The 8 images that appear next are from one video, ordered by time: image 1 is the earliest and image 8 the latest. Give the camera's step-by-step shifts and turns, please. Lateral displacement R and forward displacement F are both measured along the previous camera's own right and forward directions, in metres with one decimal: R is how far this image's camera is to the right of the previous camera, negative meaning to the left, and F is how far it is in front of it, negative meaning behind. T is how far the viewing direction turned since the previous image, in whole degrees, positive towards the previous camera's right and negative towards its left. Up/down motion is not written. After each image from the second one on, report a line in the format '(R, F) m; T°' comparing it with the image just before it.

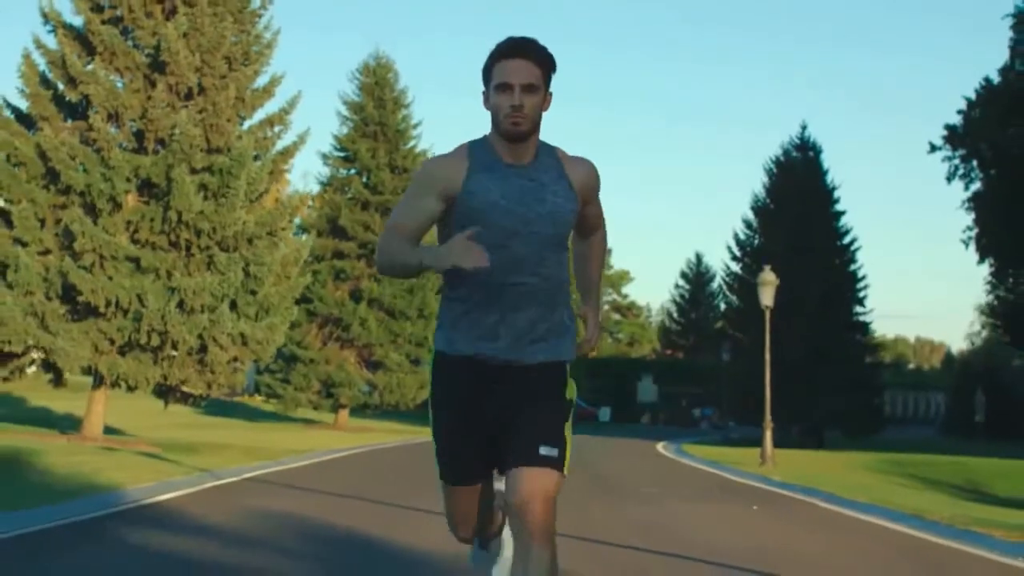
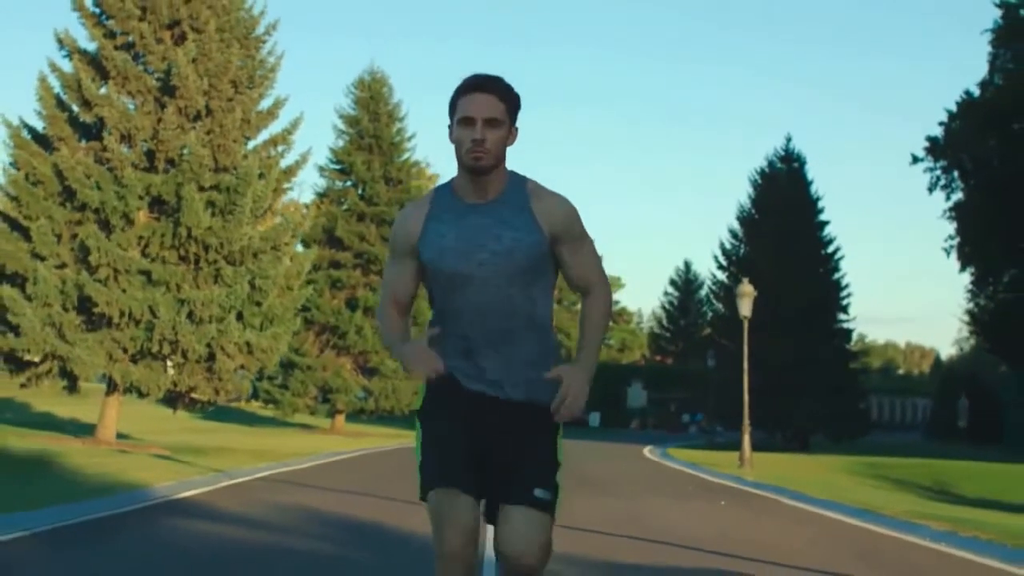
(0.0, -1.6) m; 0°
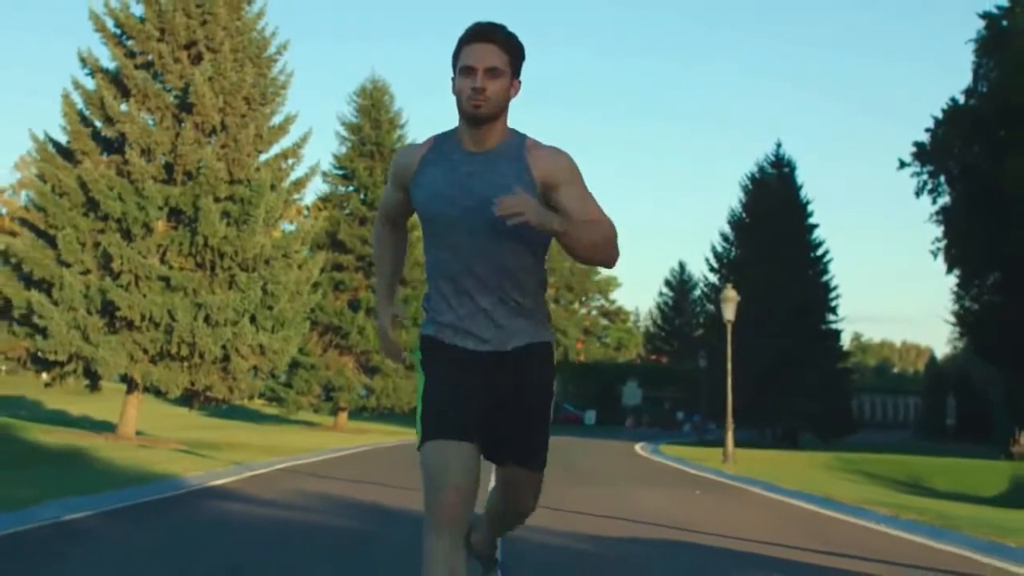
(0.0, -1.9) m; 0°
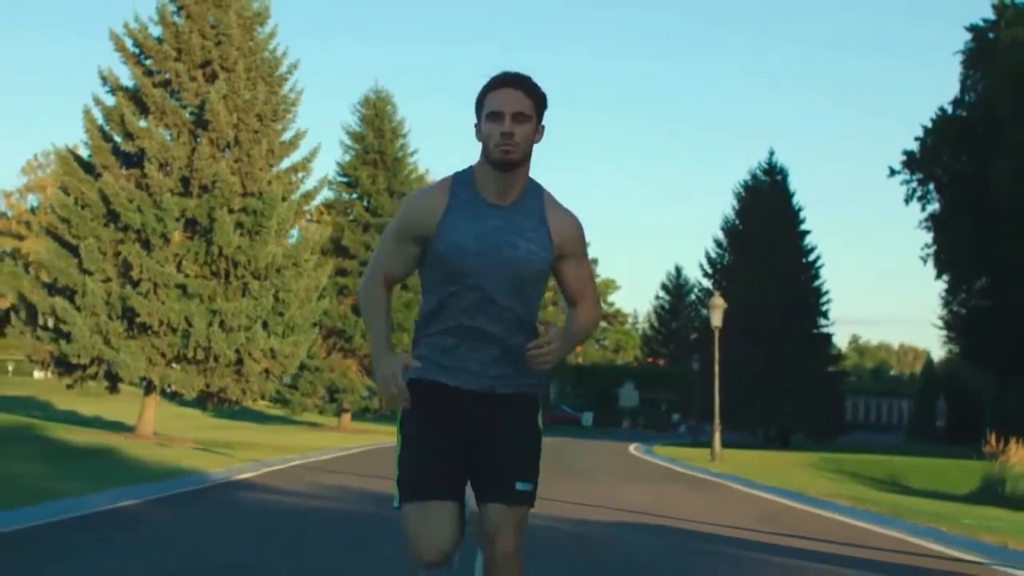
(0.0, -1.7) m; 0°
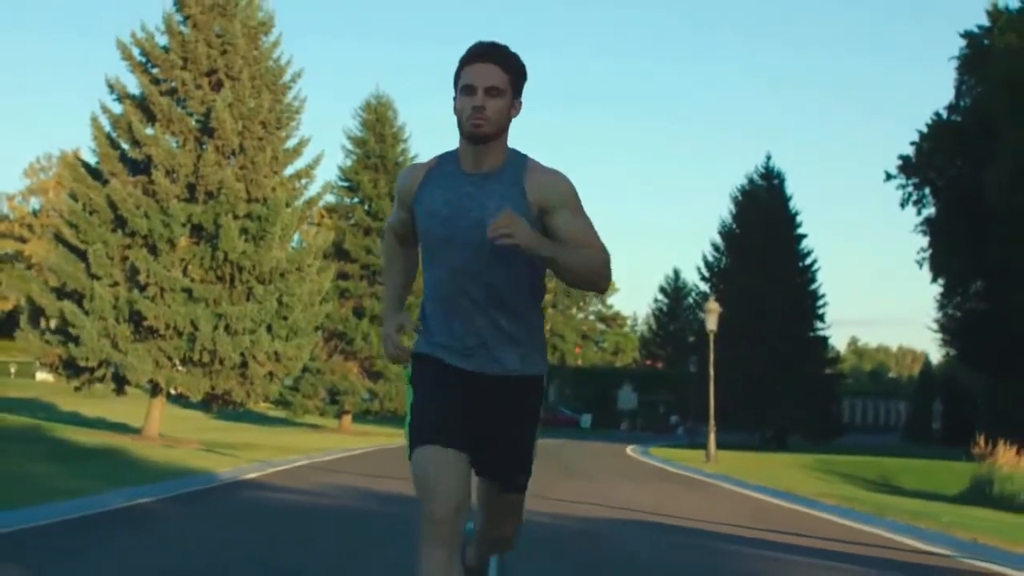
(0.0, -0.7) m; 0°
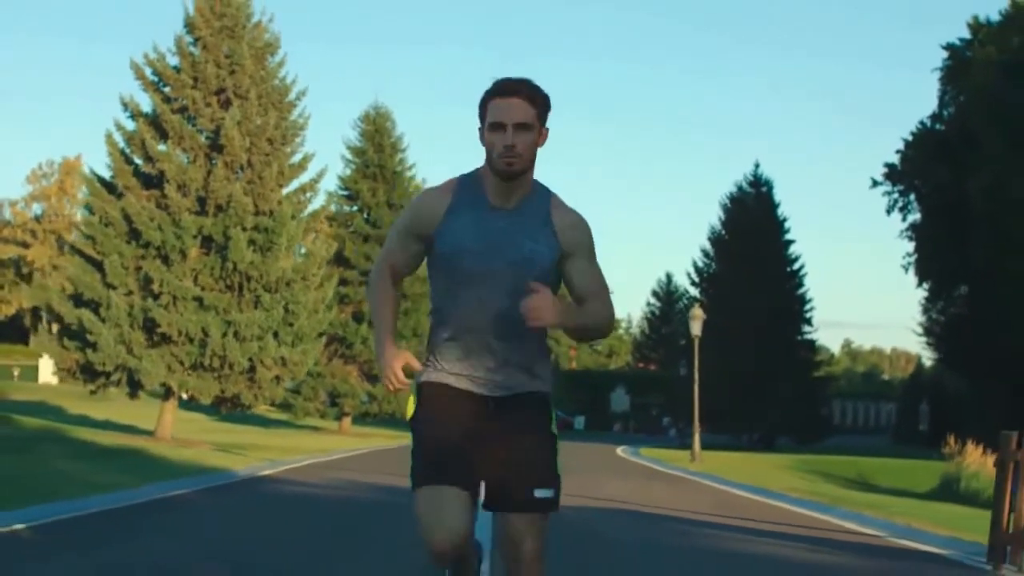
(0.0, -1.8) m; 0°
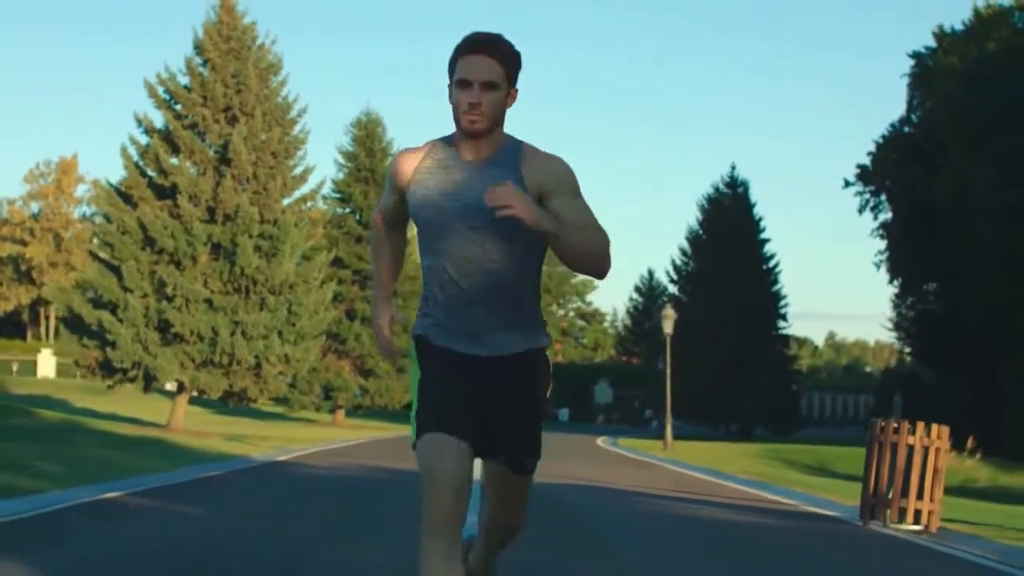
(0.0, -3.0) m; +1°
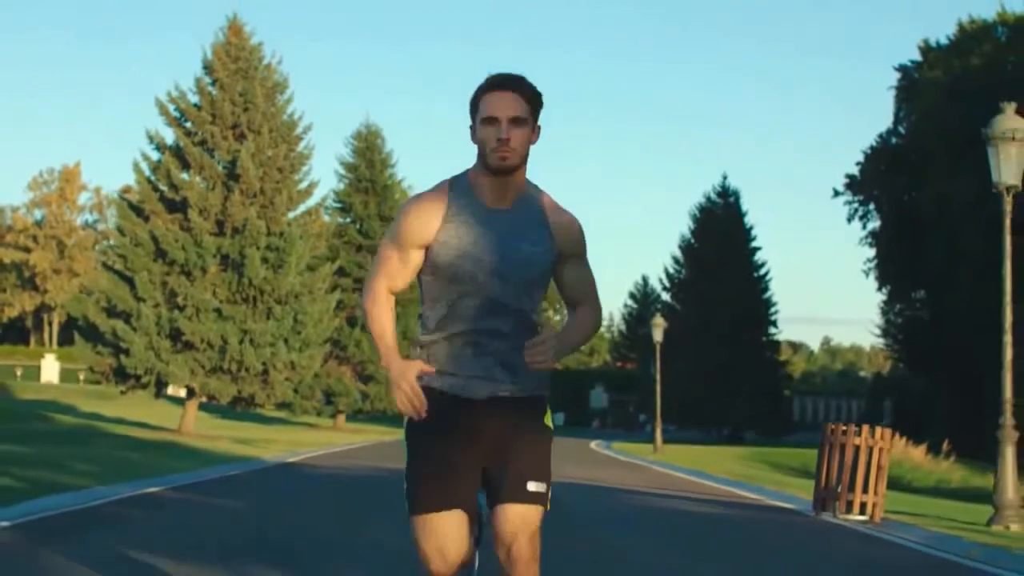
(0.0, -1.8) m; 0°
